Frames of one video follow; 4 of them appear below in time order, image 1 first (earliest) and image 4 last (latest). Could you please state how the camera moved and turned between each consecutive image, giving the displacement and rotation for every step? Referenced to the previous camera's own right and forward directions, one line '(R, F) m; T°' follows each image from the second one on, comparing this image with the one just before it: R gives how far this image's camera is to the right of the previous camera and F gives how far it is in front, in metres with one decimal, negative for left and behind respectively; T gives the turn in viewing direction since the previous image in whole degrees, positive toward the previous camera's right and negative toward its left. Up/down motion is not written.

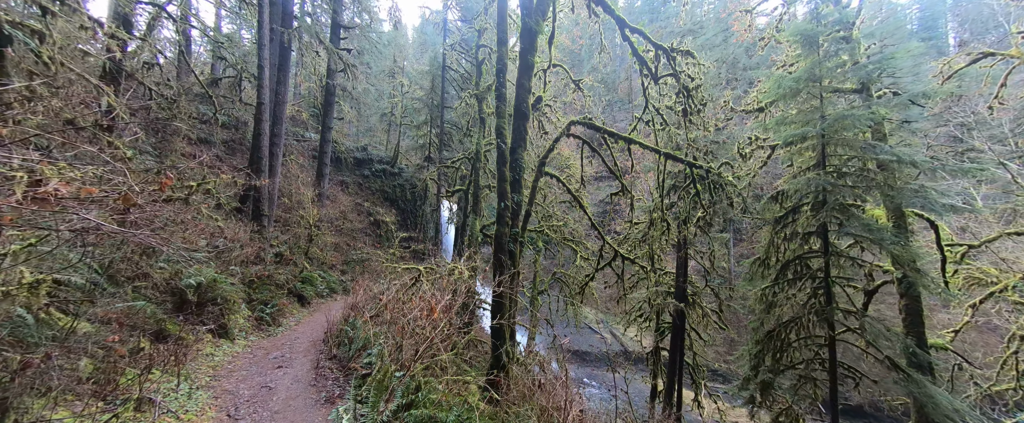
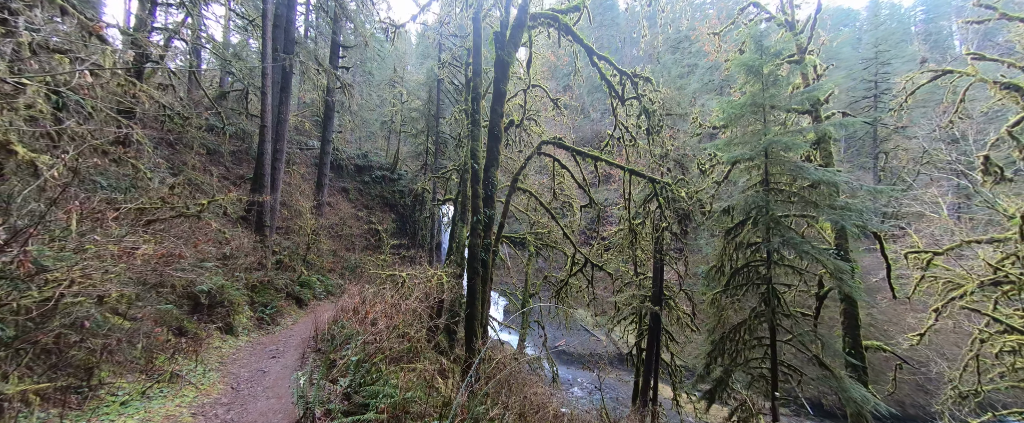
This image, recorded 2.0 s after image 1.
(+0.5, -0.7) m; -1°
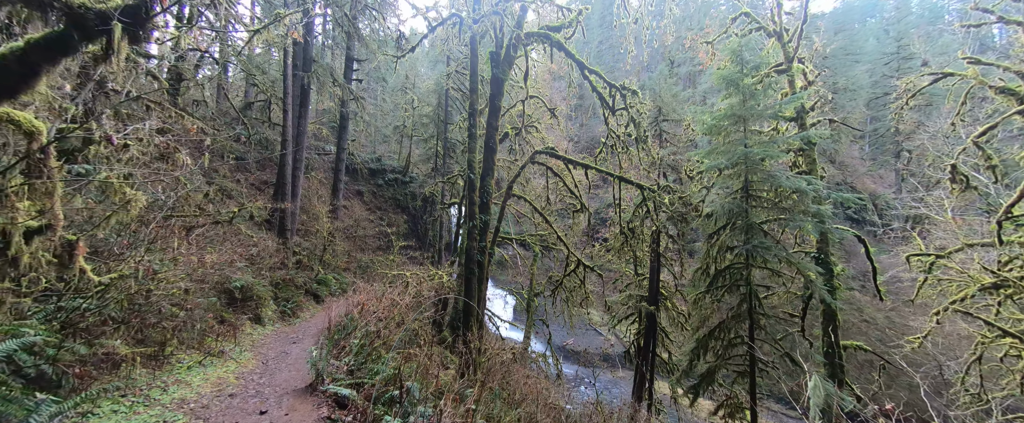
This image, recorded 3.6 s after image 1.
(+0.4, -0.6) m; -2°
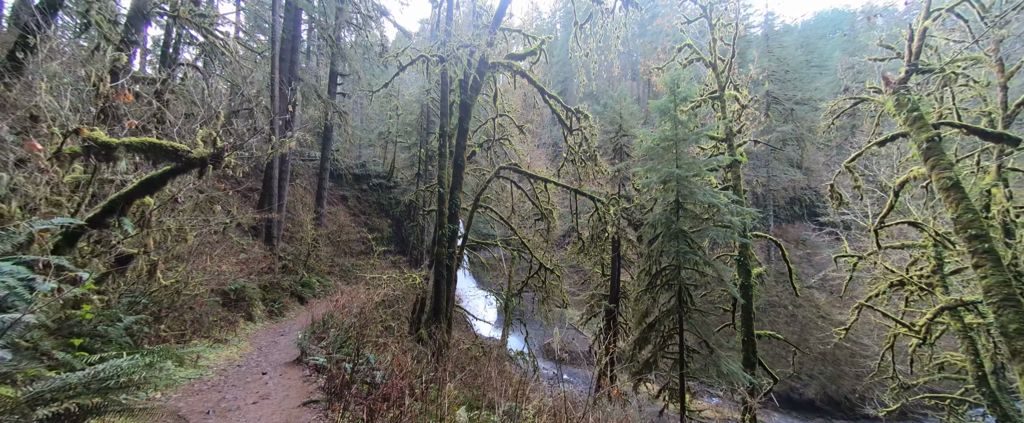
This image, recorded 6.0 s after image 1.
(+0.5, -1.0) m; +2°
